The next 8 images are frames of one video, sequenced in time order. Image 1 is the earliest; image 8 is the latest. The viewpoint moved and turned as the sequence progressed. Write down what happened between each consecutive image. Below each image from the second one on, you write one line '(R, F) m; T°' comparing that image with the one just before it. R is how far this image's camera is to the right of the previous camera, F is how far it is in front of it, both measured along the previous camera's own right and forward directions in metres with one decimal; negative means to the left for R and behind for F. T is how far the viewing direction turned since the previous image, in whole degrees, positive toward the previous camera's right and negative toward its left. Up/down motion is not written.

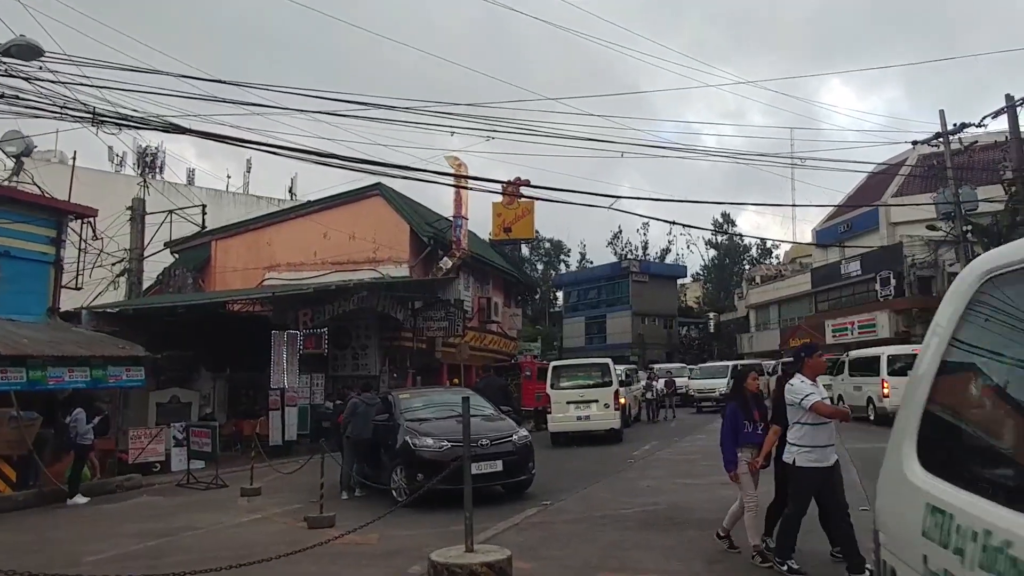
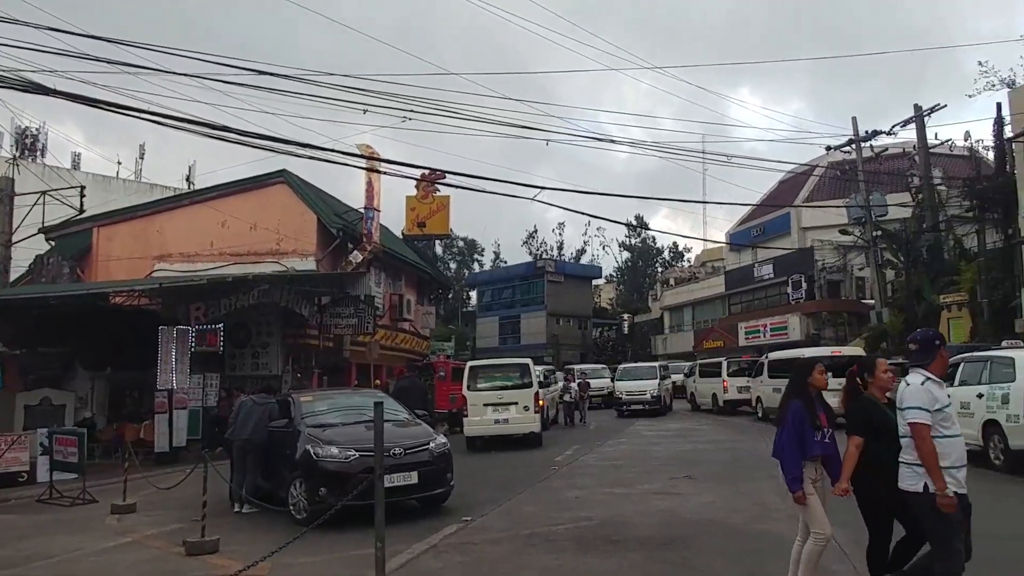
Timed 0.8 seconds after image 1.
(0.0, +1.2) m; +6°
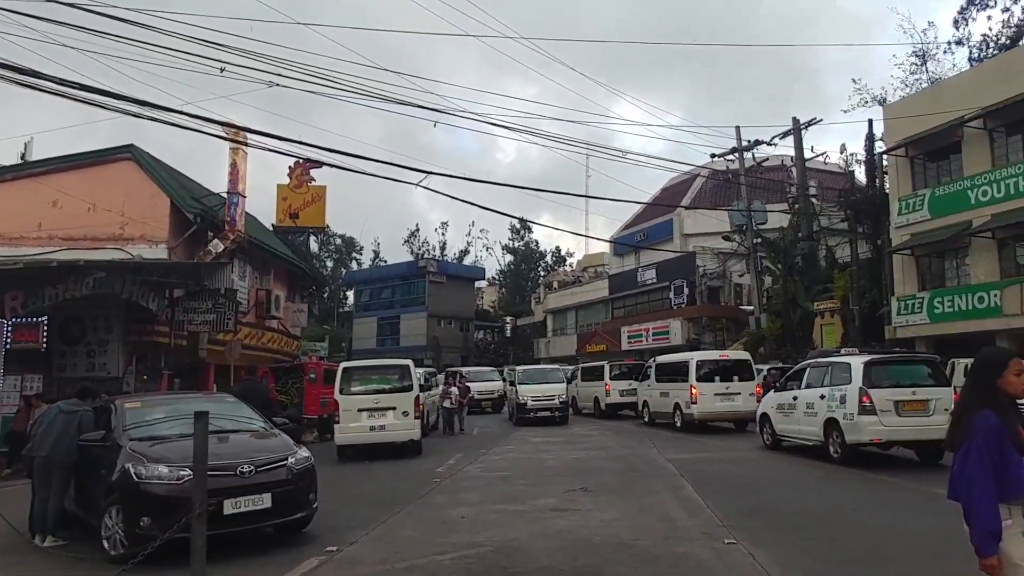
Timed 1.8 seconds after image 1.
(0.0, +1.4) m; +9°
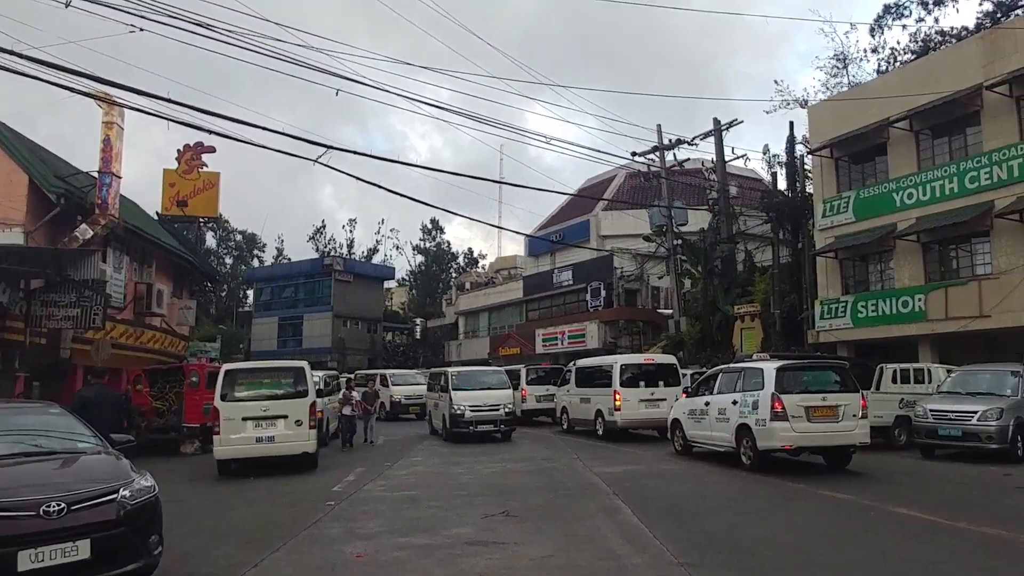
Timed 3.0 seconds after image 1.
(0.0, +1.6) m; +7°
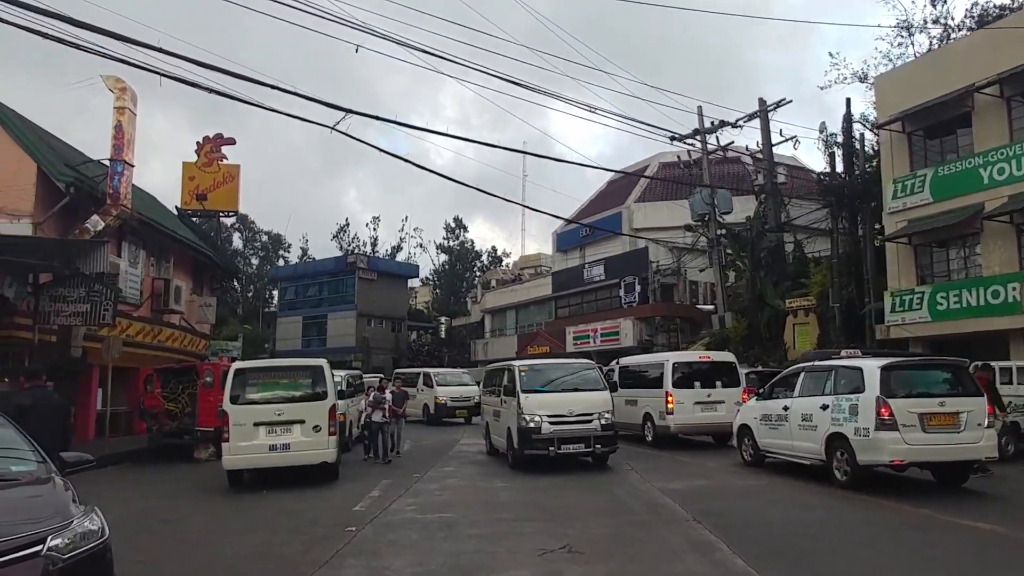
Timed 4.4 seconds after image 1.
(-0.4, +1.7) m; -2°
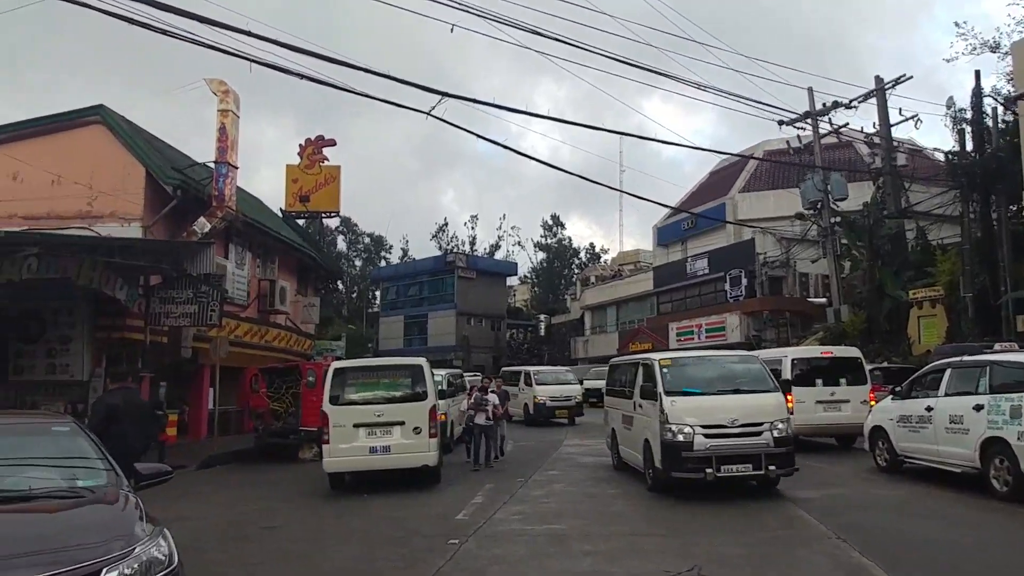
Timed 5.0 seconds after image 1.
(-0.1, +0.7) m; -7°
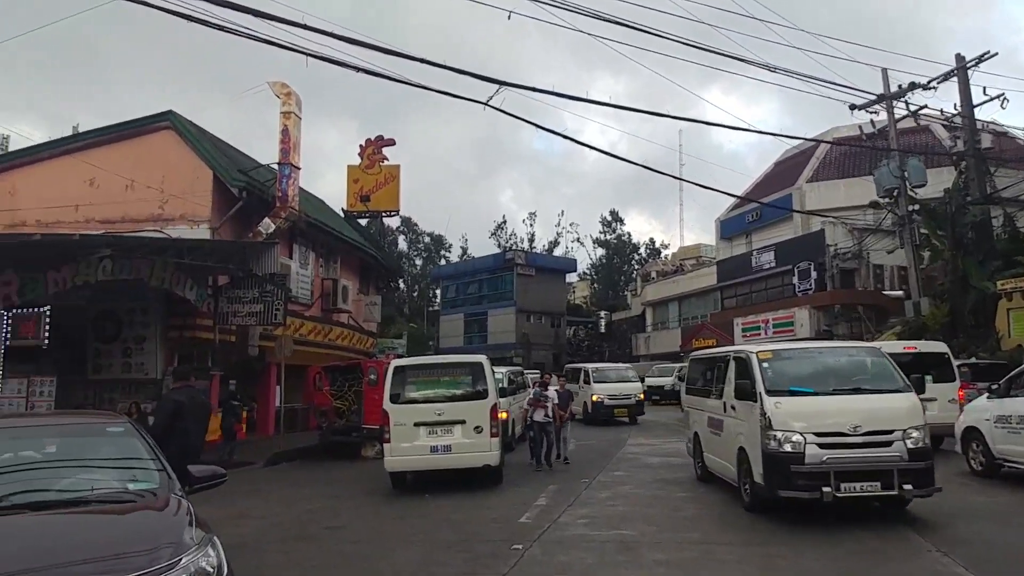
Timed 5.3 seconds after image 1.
(0.0, +0.2) m; -4°
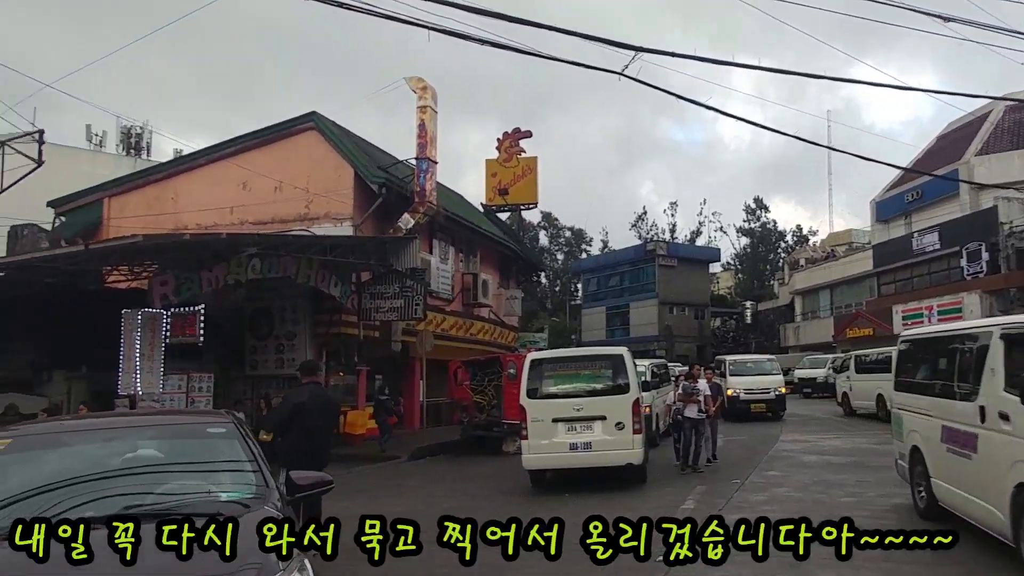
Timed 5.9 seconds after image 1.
(0.0, +0.6) m; -10°
